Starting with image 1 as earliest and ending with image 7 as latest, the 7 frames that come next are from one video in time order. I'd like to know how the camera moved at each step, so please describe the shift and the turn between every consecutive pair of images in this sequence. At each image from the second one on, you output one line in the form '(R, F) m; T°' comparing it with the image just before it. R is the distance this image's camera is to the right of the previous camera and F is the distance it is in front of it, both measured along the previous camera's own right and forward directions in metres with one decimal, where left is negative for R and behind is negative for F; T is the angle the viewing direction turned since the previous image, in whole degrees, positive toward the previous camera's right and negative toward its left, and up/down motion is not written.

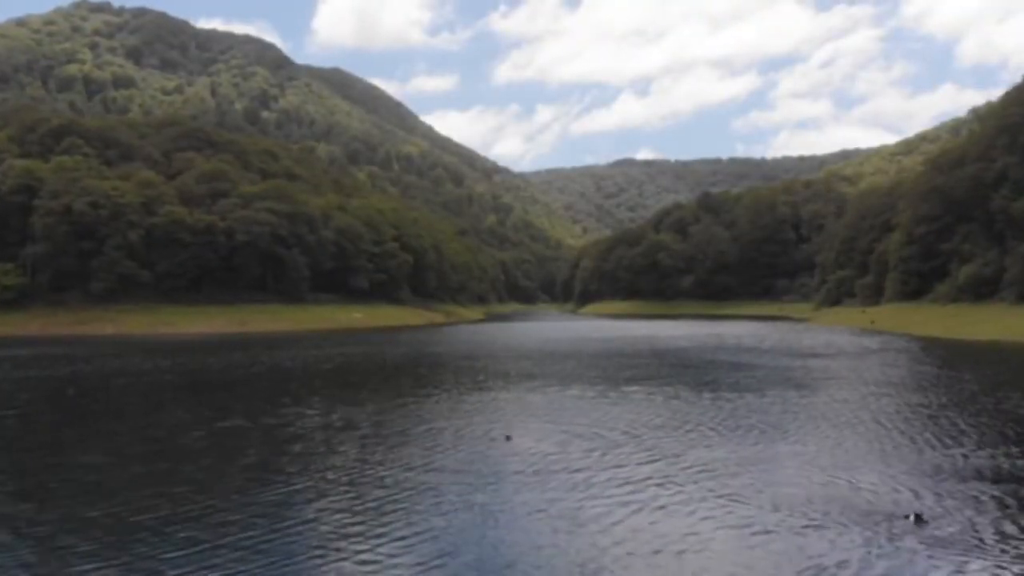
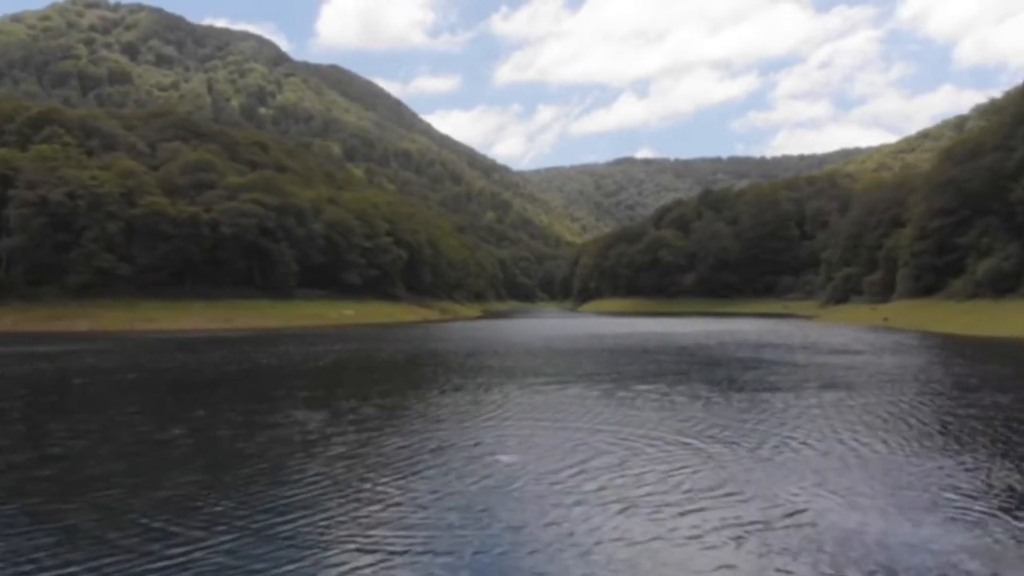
(+0.2, +3.5) m; 0°
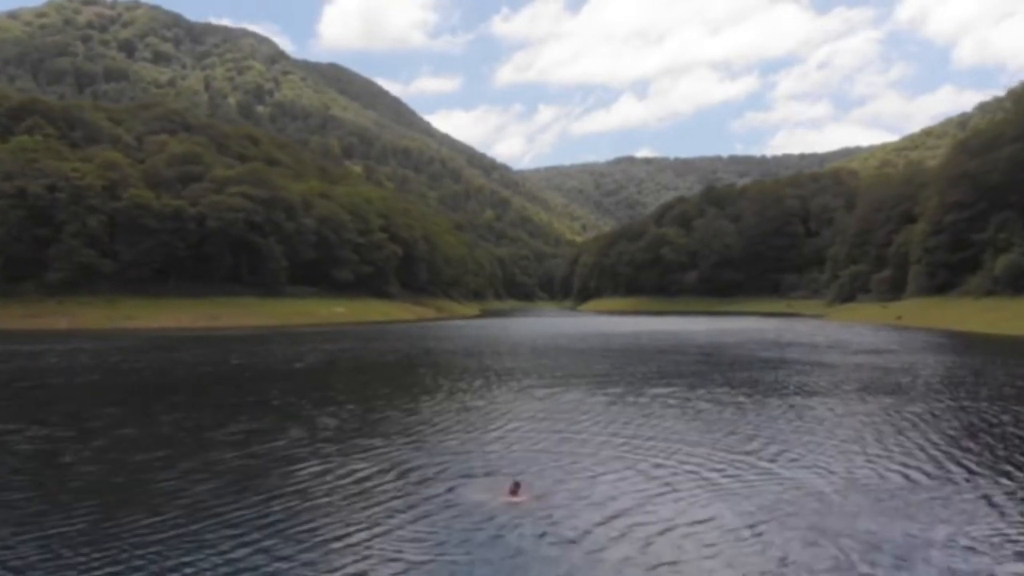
(+0.2, +3.2) m; 0°
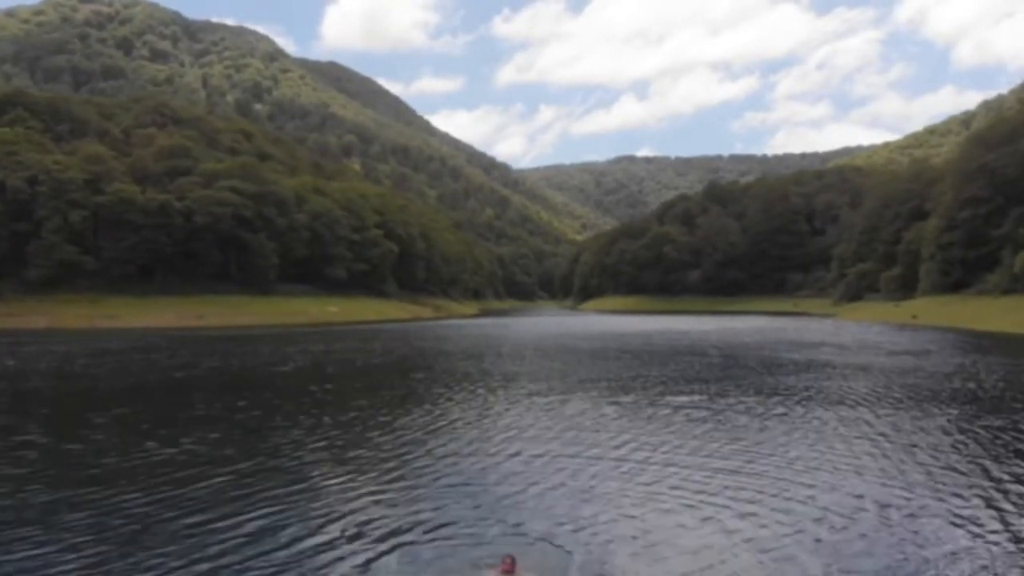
(+0.1, +2.9) m; 0°
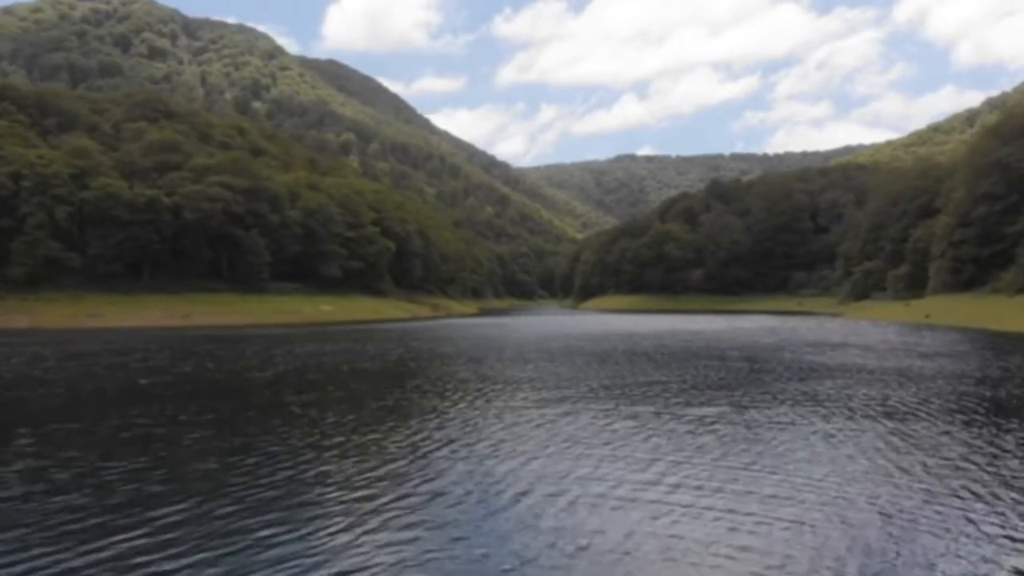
(+0.1, +2.3) m; 0°
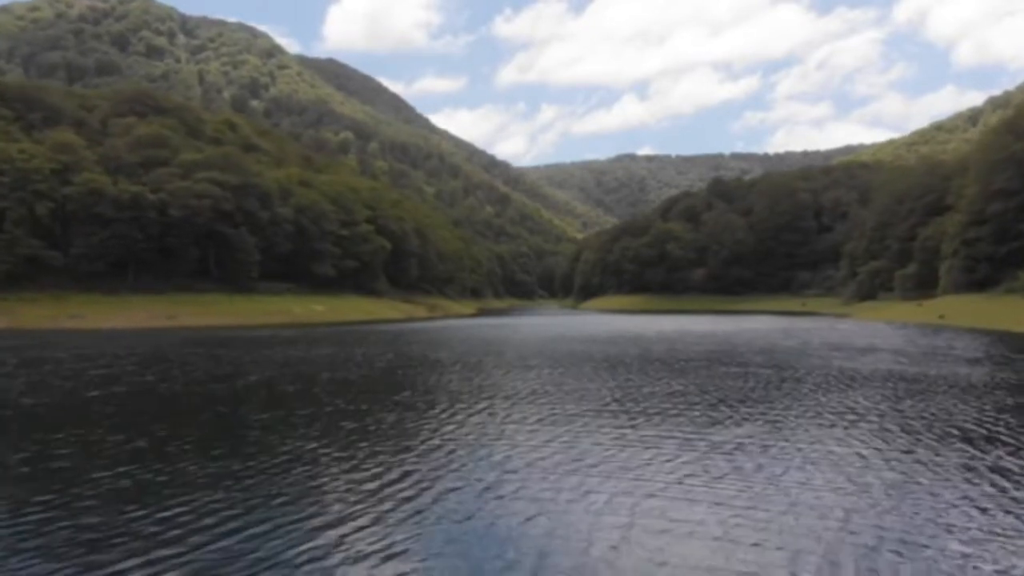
(+0.2, +2.5) m; 0°
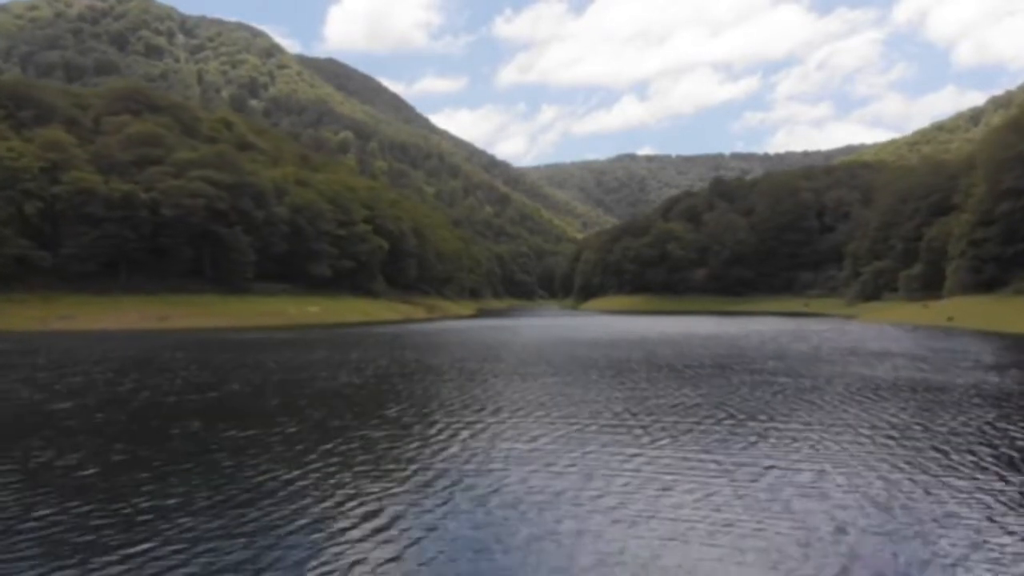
(+0.1, +1.4) m; 0°
